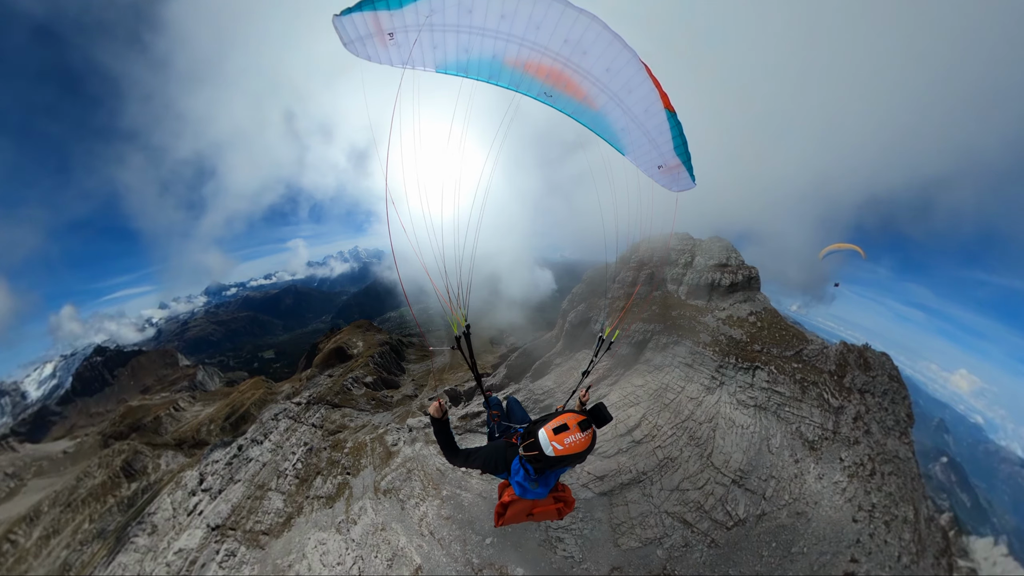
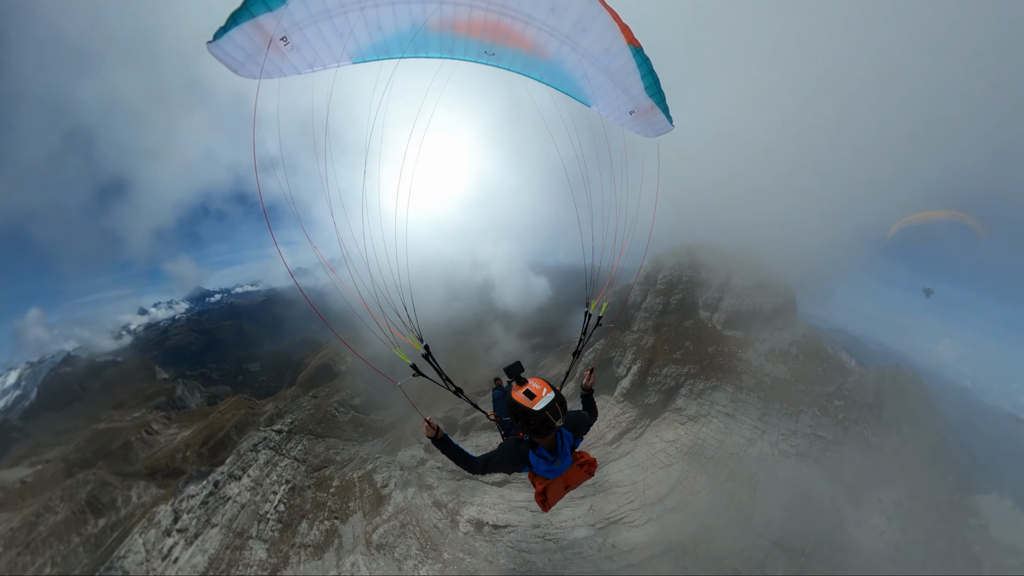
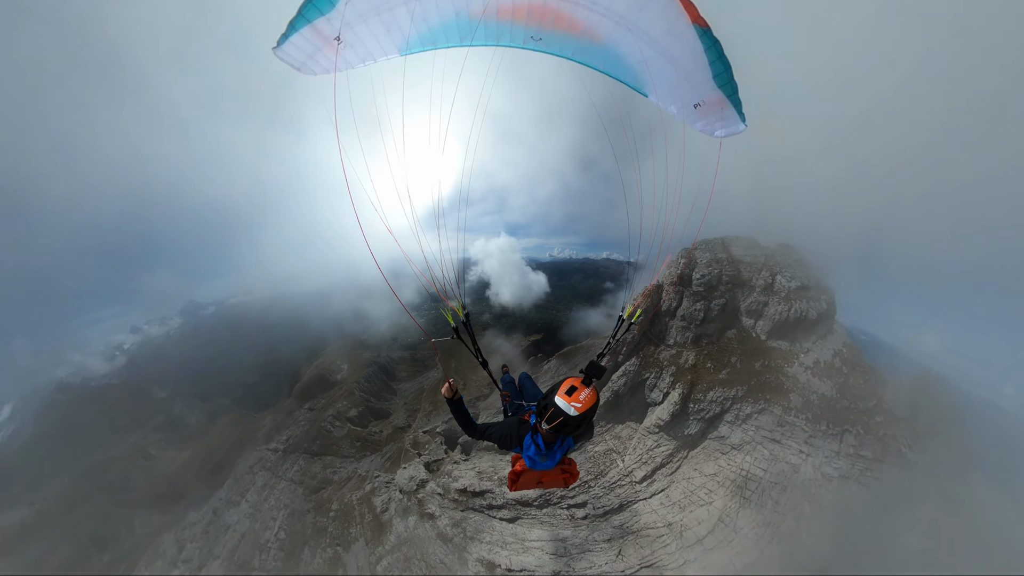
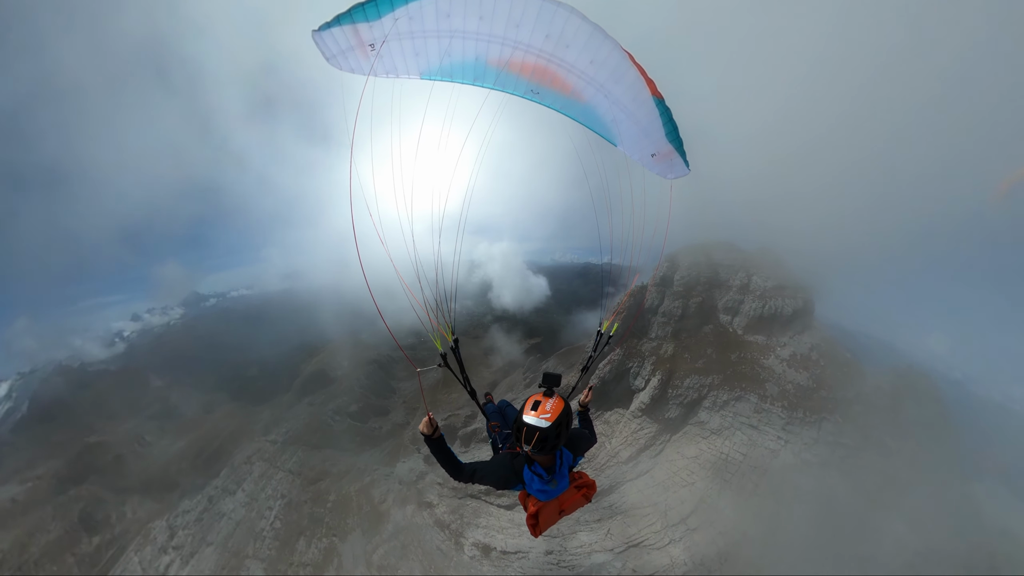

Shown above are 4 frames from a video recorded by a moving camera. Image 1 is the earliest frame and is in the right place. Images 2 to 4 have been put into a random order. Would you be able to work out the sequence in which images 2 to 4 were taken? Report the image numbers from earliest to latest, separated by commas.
2, 4, 3
